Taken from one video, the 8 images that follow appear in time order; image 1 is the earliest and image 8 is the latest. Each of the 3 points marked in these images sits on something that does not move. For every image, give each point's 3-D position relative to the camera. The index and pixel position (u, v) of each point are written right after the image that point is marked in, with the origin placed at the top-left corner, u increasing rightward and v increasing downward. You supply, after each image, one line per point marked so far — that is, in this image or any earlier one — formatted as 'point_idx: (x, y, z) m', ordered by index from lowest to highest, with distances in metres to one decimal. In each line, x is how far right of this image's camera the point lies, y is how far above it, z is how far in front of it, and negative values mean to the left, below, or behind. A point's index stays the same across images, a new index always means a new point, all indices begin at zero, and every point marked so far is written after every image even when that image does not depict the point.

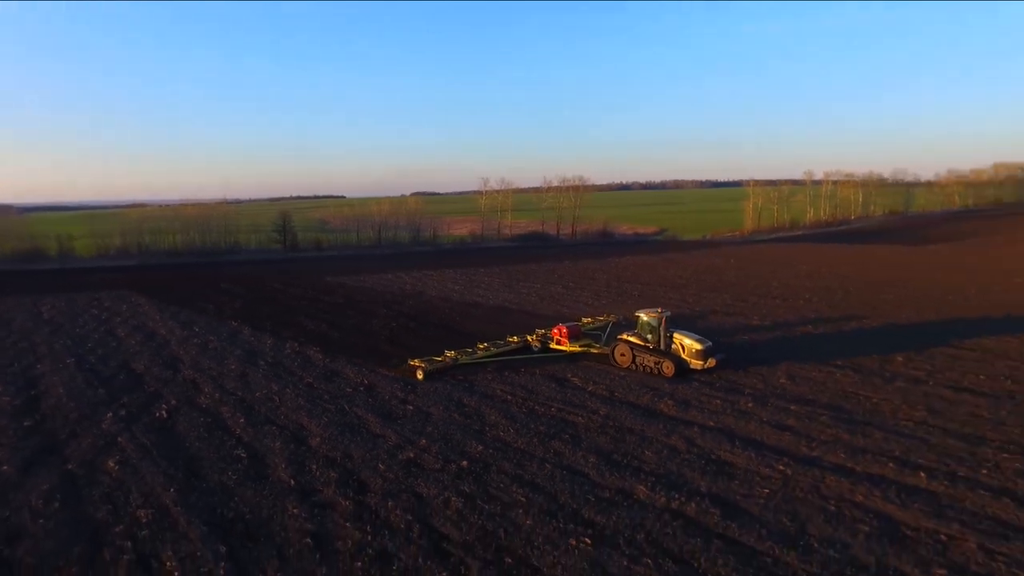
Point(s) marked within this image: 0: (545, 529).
0: (+0.4, -3.1, +7.9) m
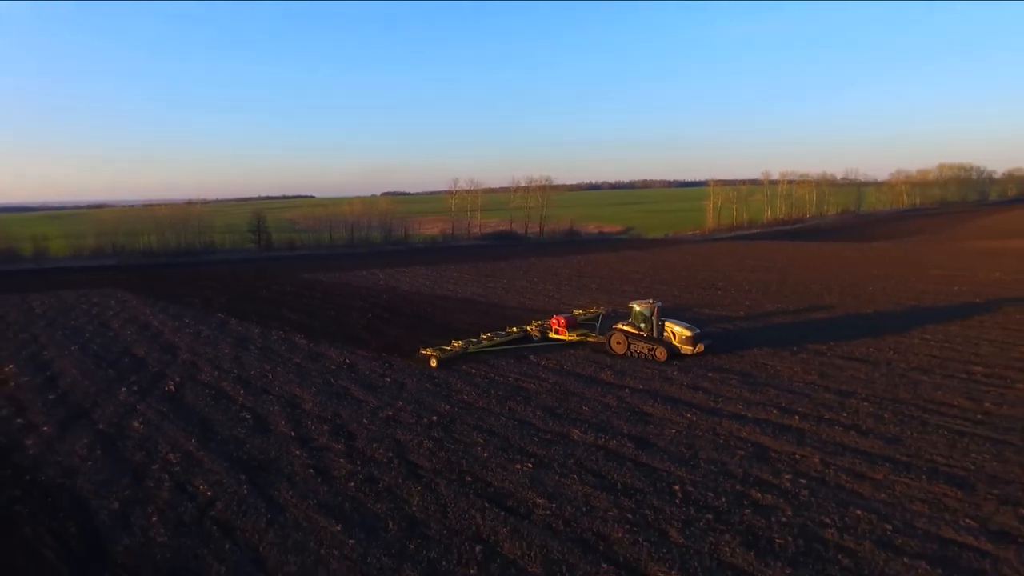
0: (-0.3, -2.8, +10.2) m
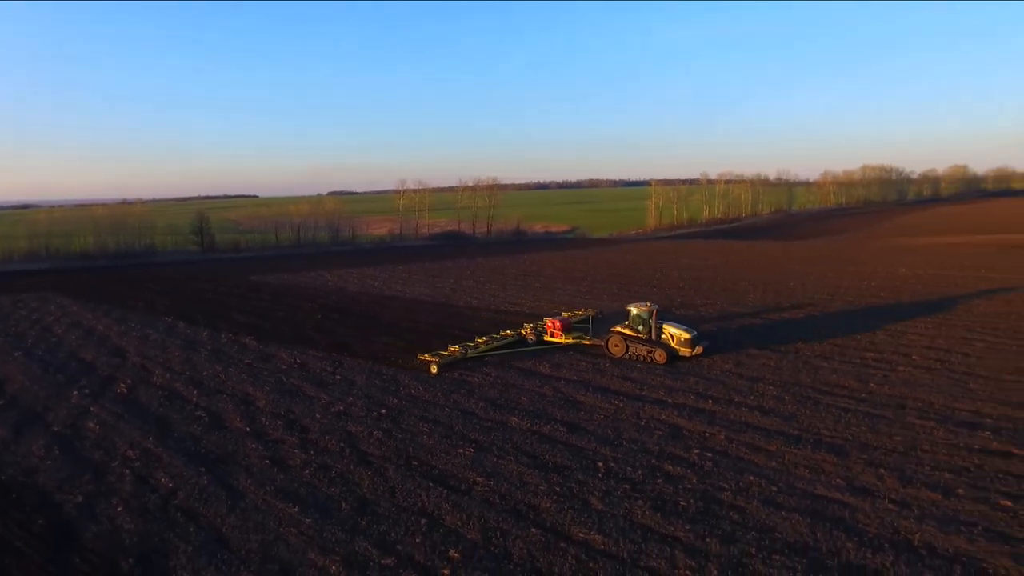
0: (-1.3, -2.8, +11.1) m
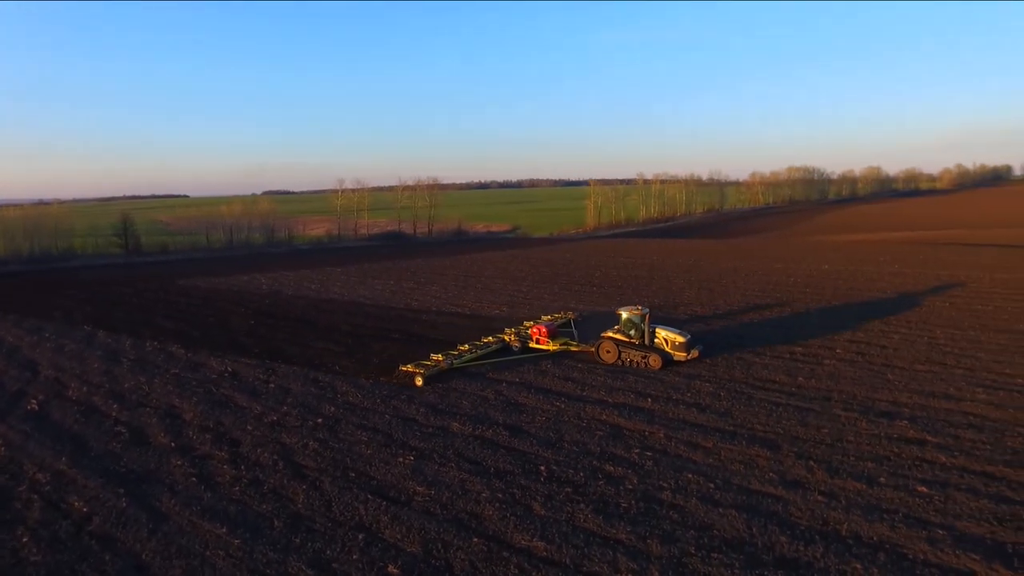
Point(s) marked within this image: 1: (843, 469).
0: (-2.3, -2.9, +10.8) m
1: (+5.3, -2.9, +9.9) m
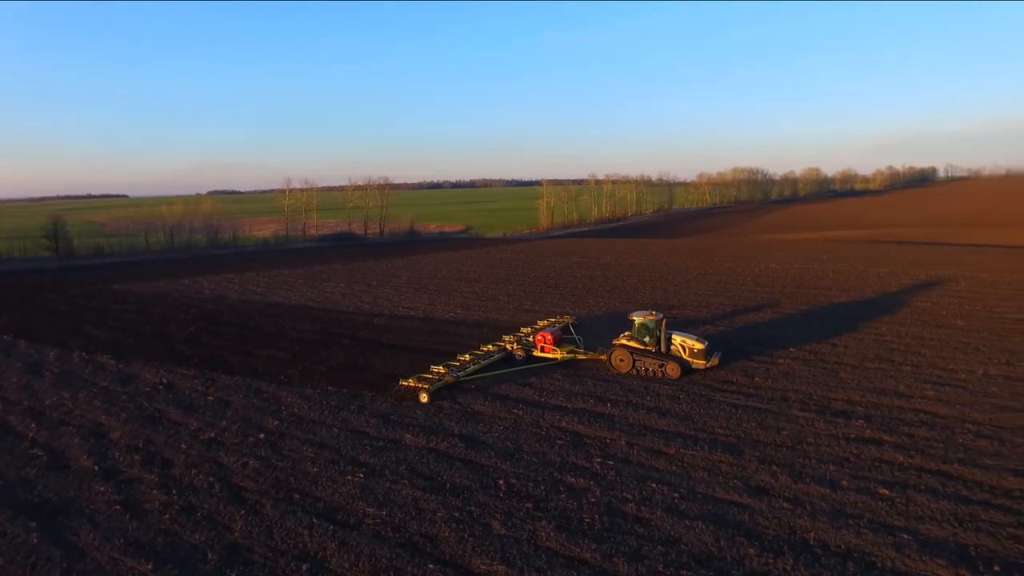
0: (-3.0, -3.0, +10.1) m
1: (+4.7, -2.9, +9.8) m
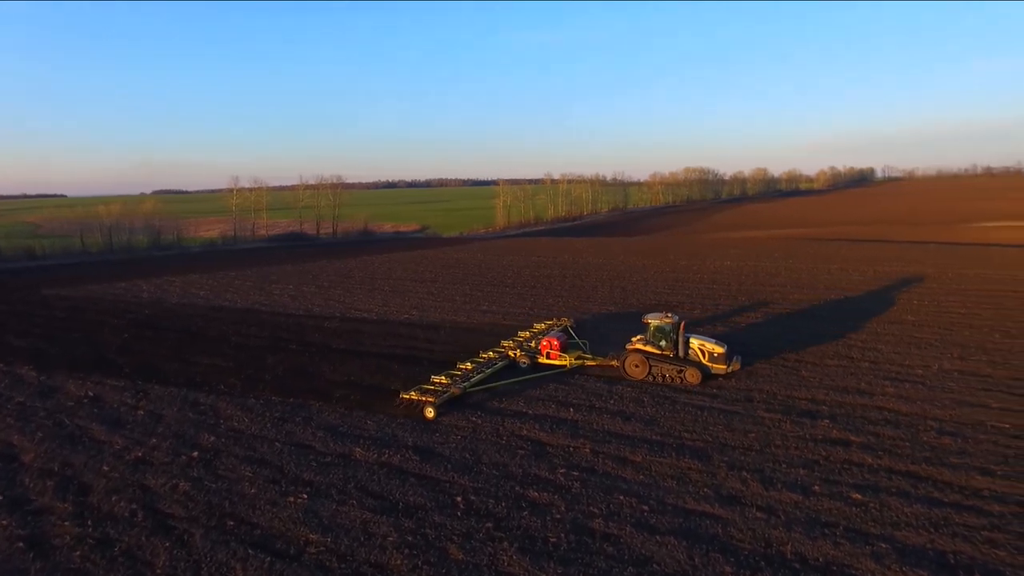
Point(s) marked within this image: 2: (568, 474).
0: (-3.7, -3.1, +9.2) m
1: (+4.0, -2.9, +9.4) m
2: (+0.9, -2.9, +9.6) m
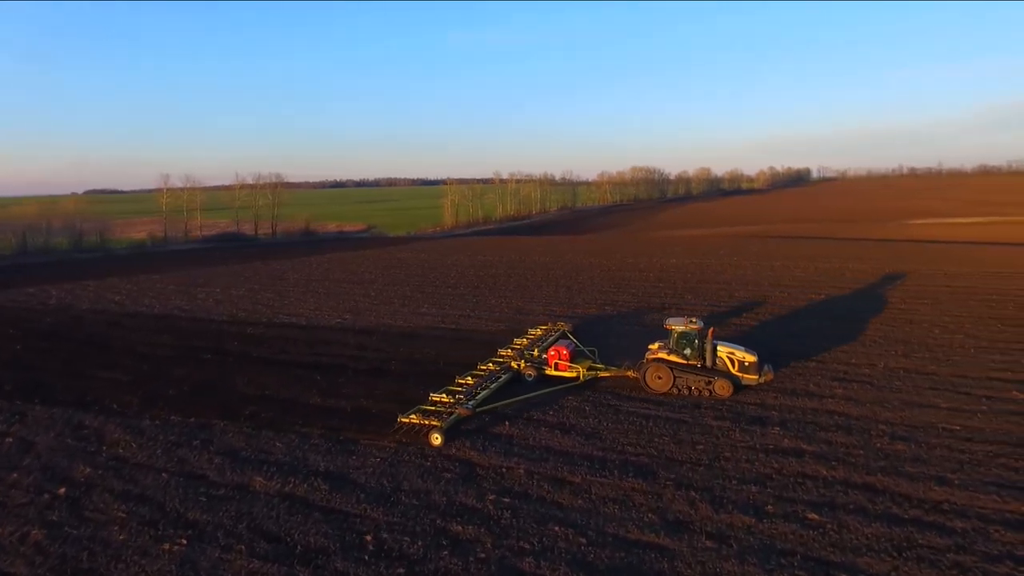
0: (-4.7, -3.1, +7.7) m
1: (+3.0, -2.9, +8.5) m
2: (-0.2, -2.9, +8.5) m
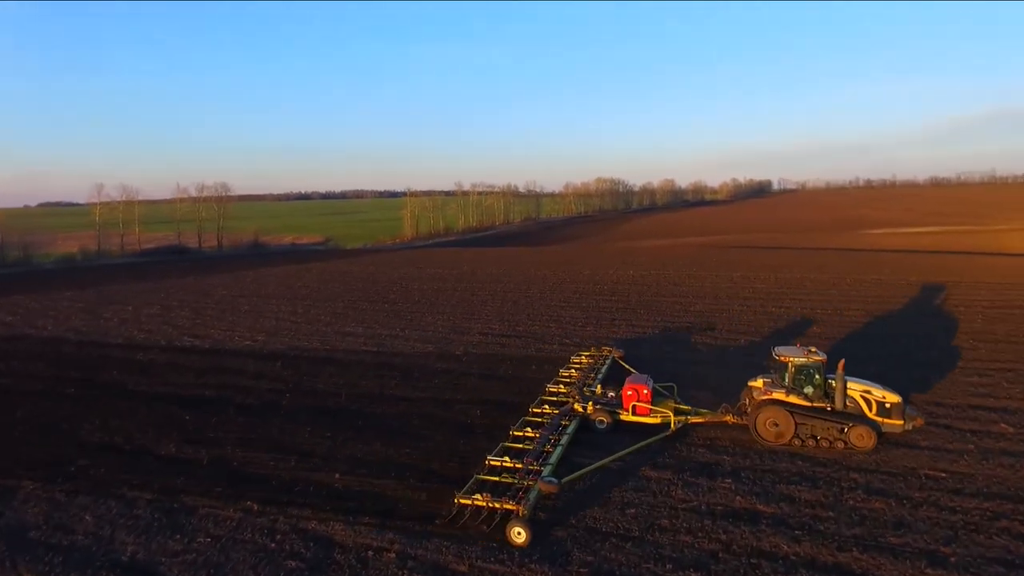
0: (-6.1, -3.4, +5.1) m
1: (+1.5, -3.1, +6.3) m
2: (-1.7, -3.2, +6.1) m
